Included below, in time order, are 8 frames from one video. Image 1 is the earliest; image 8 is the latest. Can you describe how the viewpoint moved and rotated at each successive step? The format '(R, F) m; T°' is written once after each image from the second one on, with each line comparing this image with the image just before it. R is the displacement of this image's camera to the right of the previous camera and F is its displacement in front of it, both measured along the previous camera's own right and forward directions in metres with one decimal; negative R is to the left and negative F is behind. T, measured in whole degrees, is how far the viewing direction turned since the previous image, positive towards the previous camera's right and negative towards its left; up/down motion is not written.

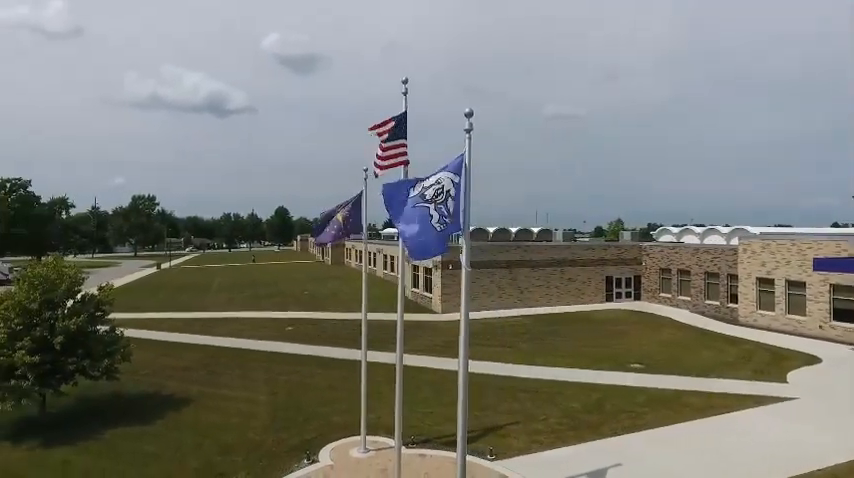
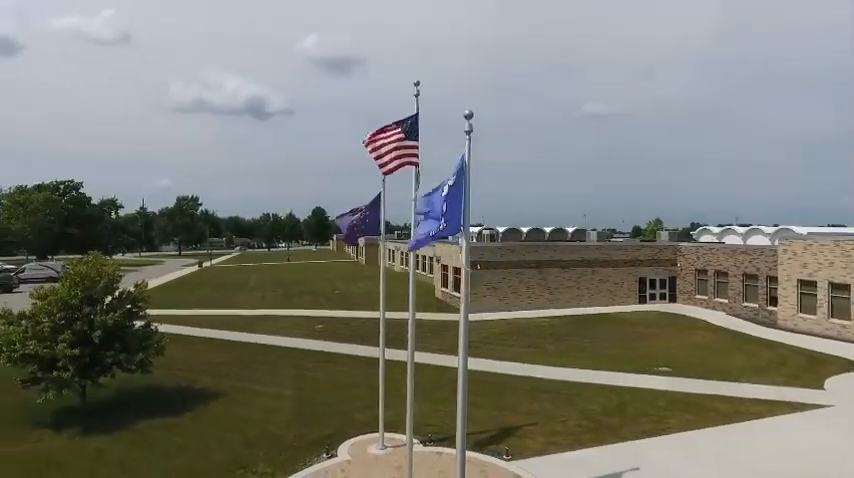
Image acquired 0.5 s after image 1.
(+0.5, -0.1) m; -4°
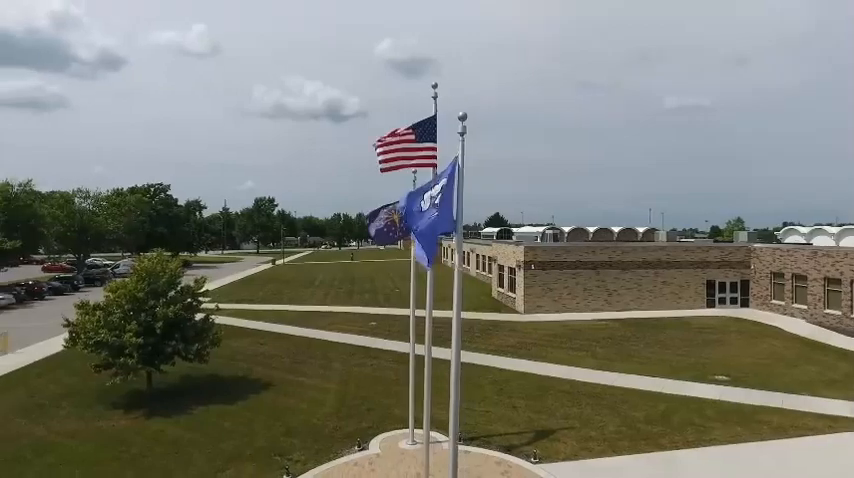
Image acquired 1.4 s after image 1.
(+1.0, -0.1) m; -8°
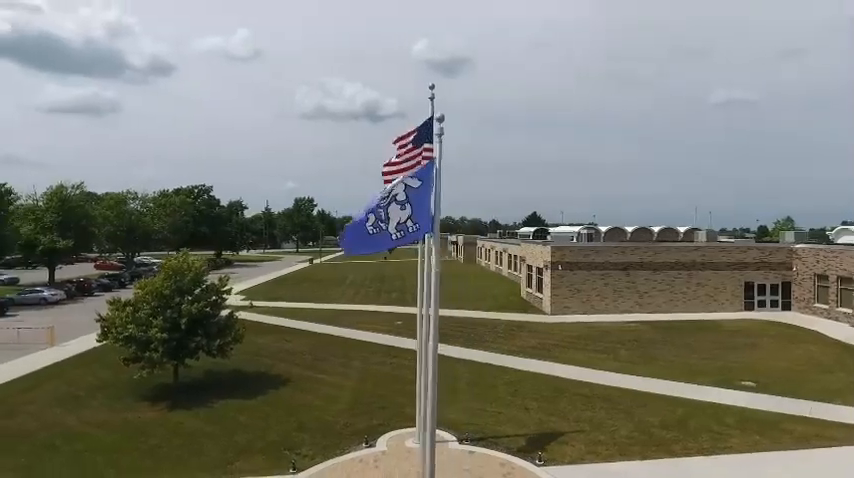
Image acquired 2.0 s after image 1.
(+0.8, 0.0) m; -4°
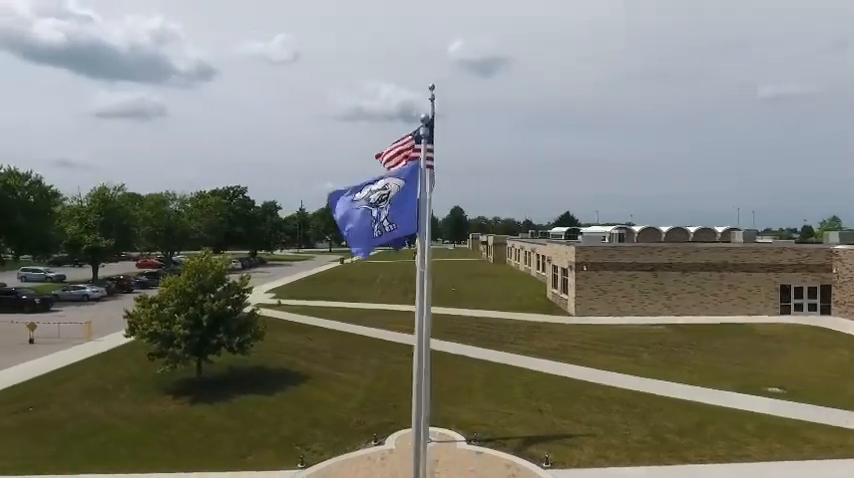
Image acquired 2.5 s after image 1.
(+0.6, 0.0) m; -4°
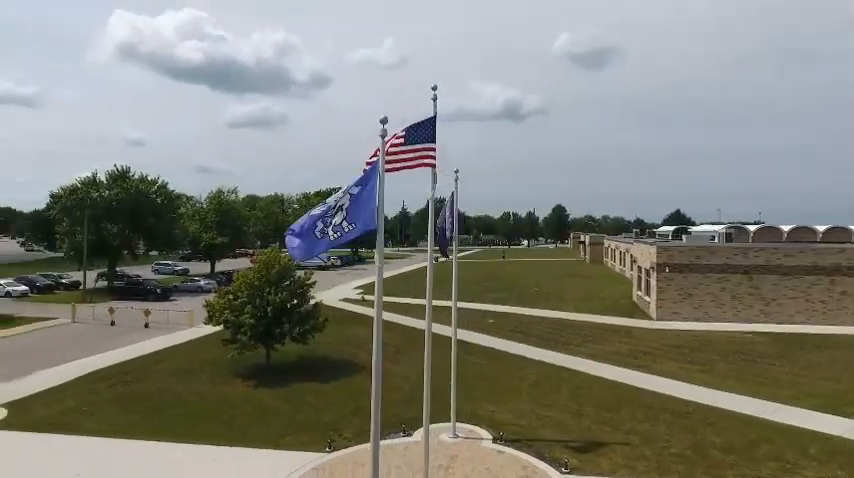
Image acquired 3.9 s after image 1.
(+2.0, 0.0) m; -12°
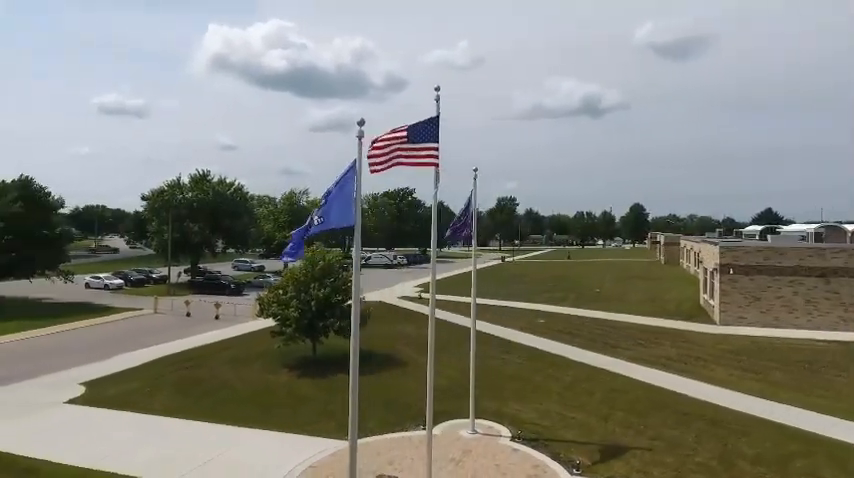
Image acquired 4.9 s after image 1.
(+1.5, -0.2) m; -8°
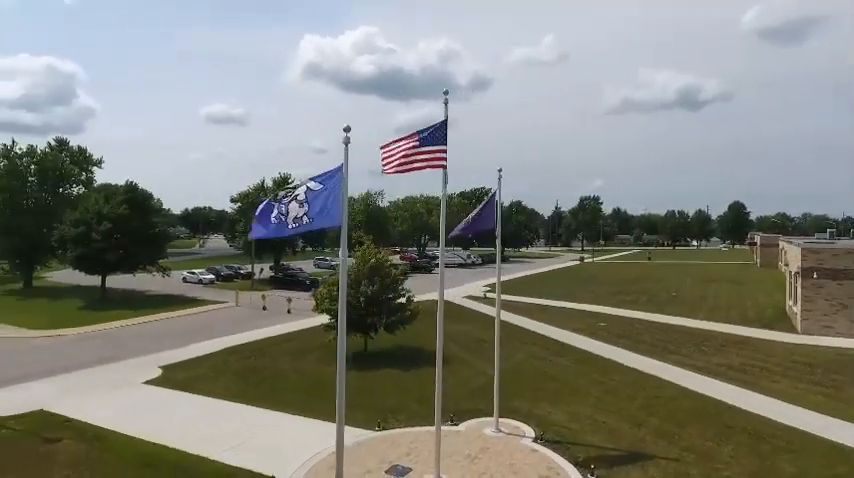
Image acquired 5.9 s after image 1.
(+1.6, -0.2) m; -9°
